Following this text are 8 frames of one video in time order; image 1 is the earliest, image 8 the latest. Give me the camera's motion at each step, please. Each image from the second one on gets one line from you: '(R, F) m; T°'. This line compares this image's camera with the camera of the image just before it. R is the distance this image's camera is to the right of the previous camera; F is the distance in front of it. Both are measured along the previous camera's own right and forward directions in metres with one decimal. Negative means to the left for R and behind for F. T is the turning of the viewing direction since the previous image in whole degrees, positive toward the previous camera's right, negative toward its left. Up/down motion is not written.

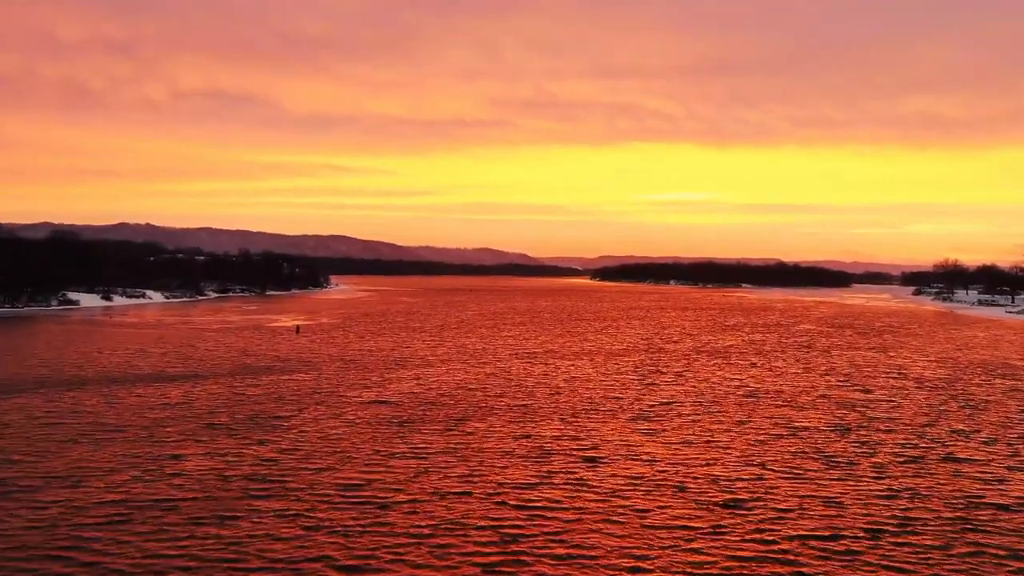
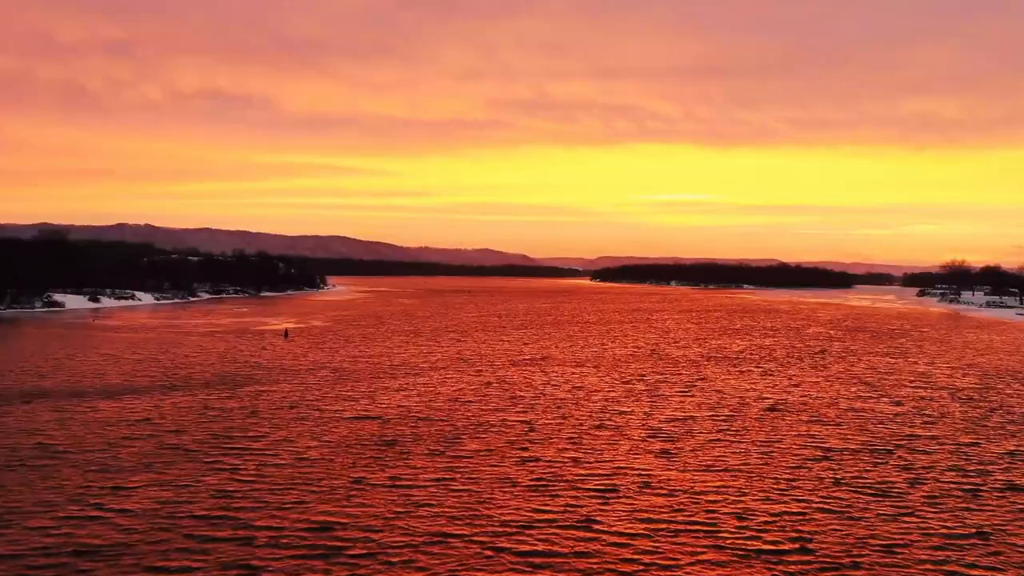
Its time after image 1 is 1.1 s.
(+0.1, +3.2) m; 0°
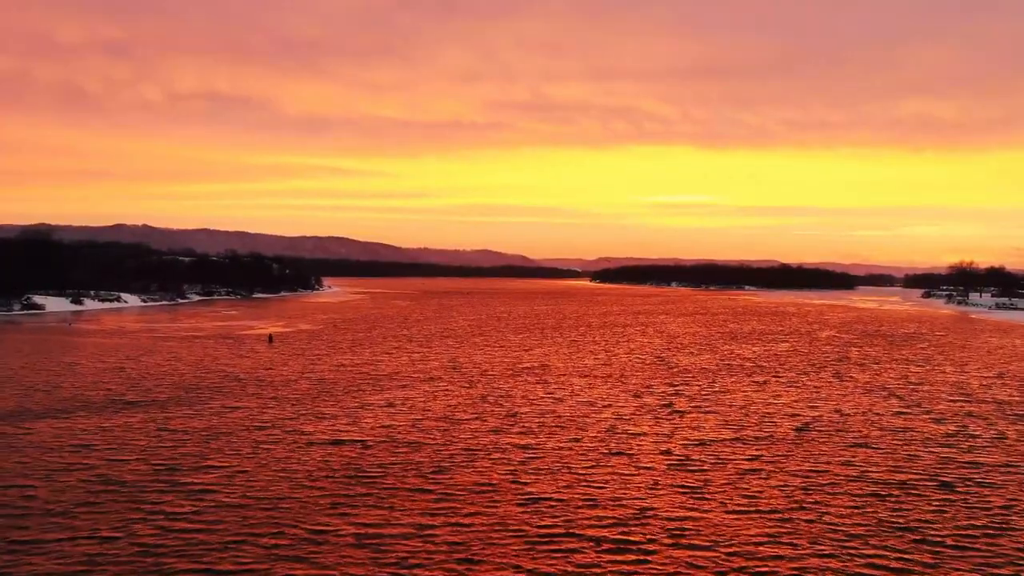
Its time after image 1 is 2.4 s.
(0.0, +4.1) m; 0°
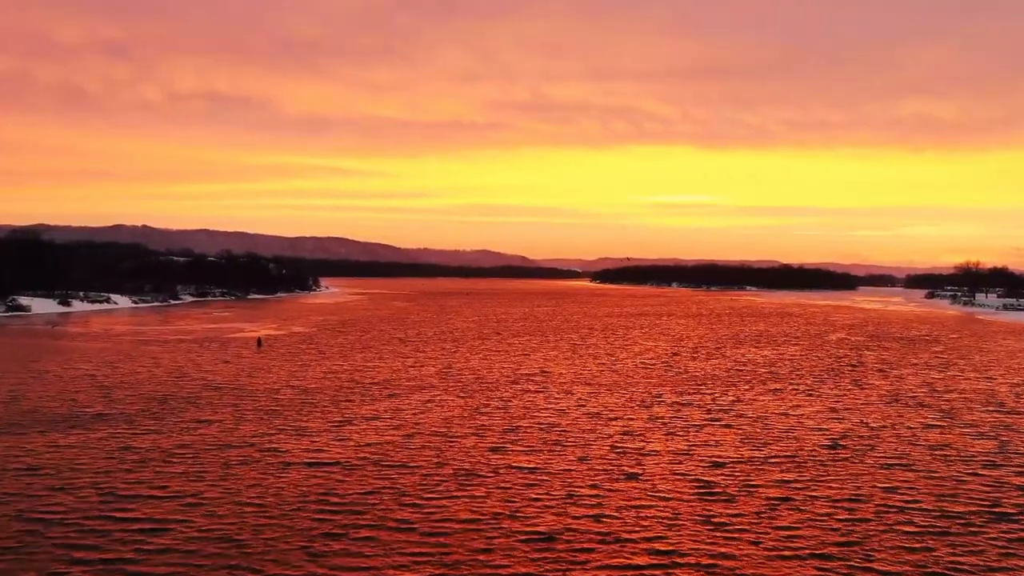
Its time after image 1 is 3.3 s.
(0.0, +2.8) m; 0°
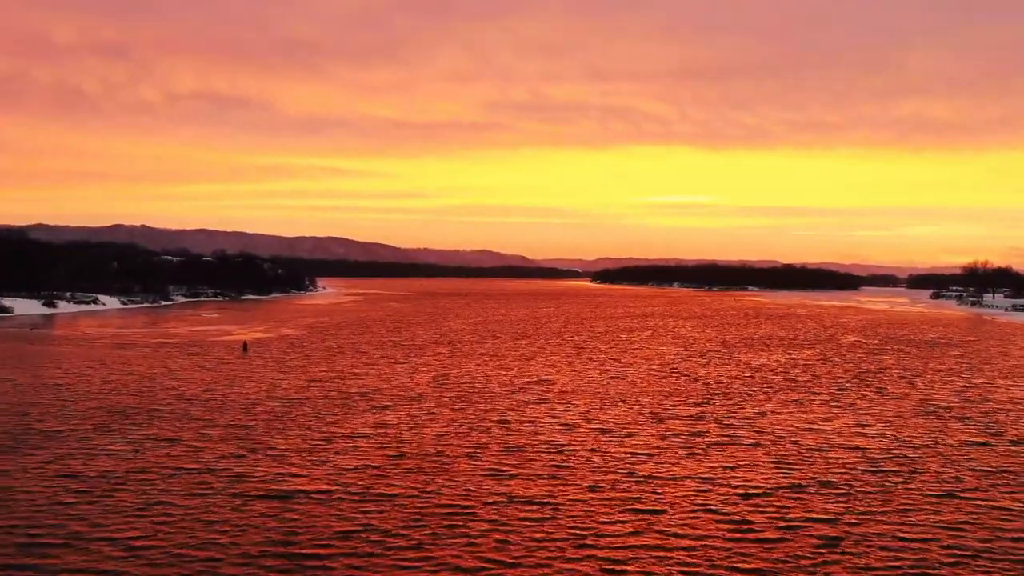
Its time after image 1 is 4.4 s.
(0.0, +3.4) m; 0°
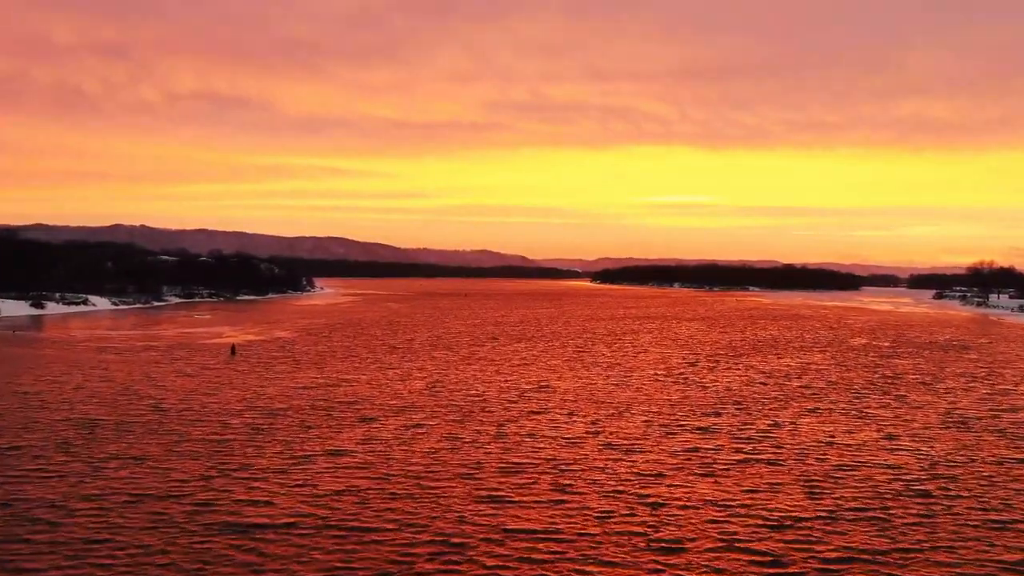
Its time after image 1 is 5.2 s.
(0.0, +2.4) m; 0°
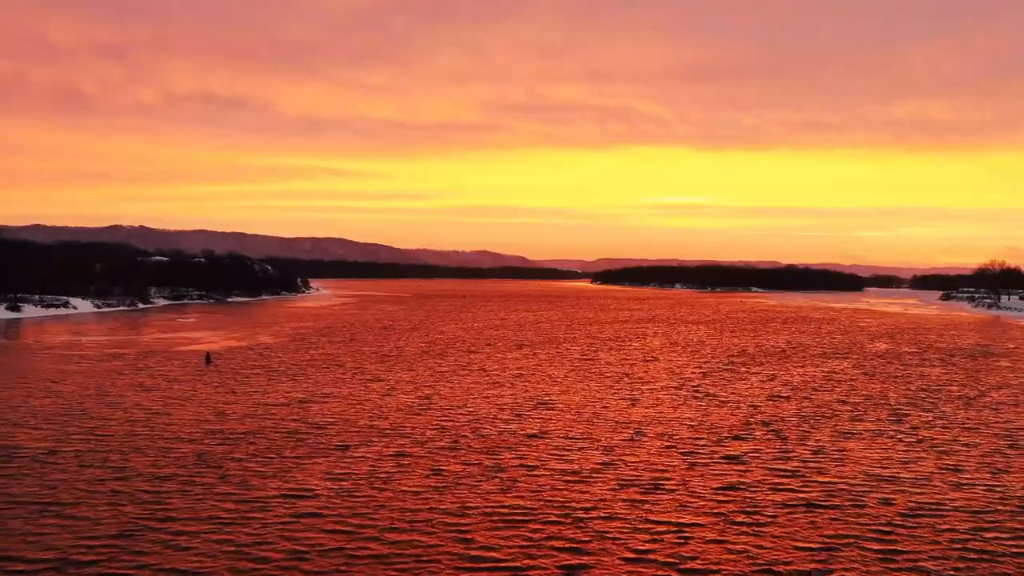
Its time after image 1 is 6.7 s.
(0.0, +4.5) m; 0°
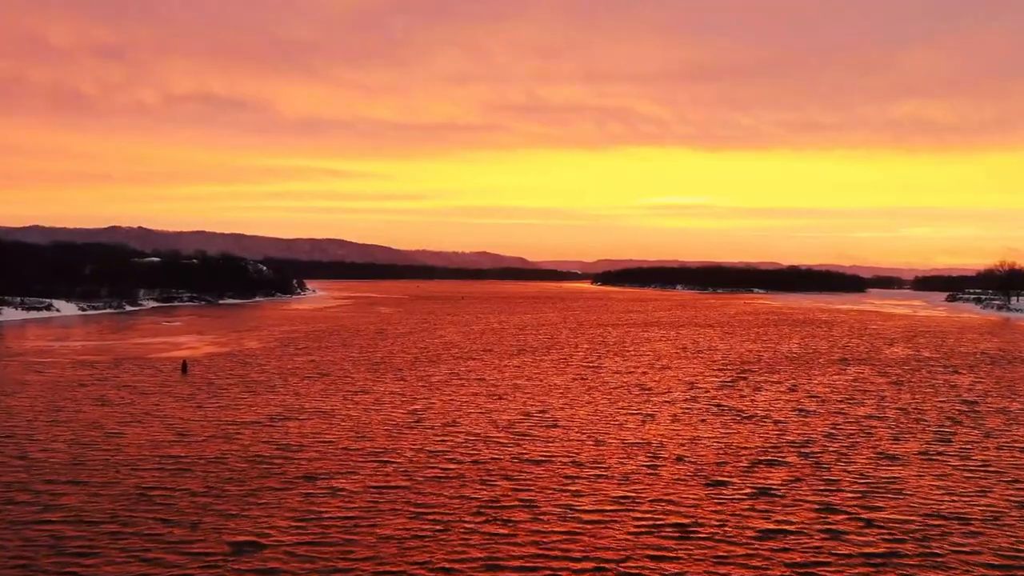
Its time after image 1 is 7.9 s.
(0.0, +3.8) m; 0°
